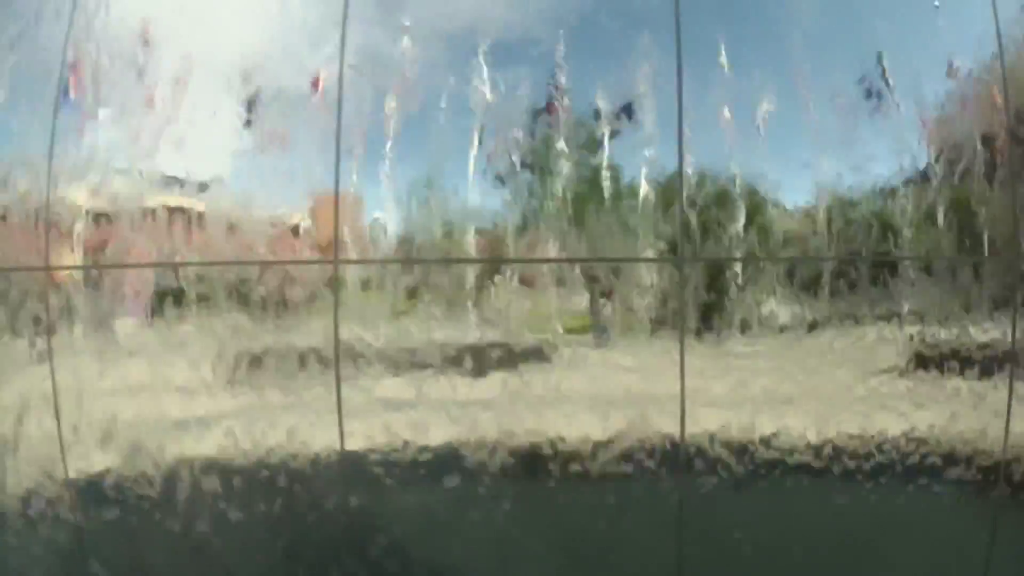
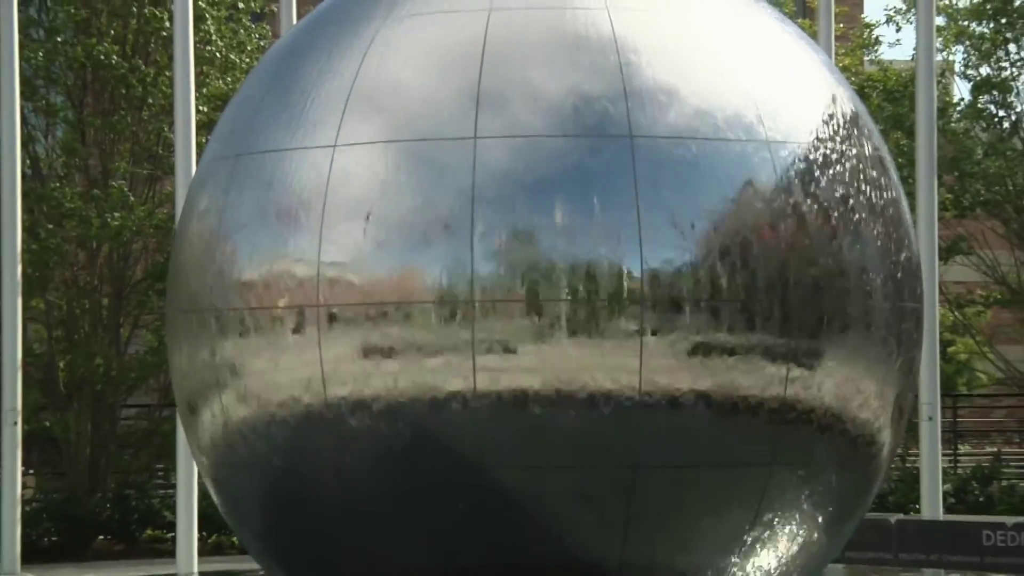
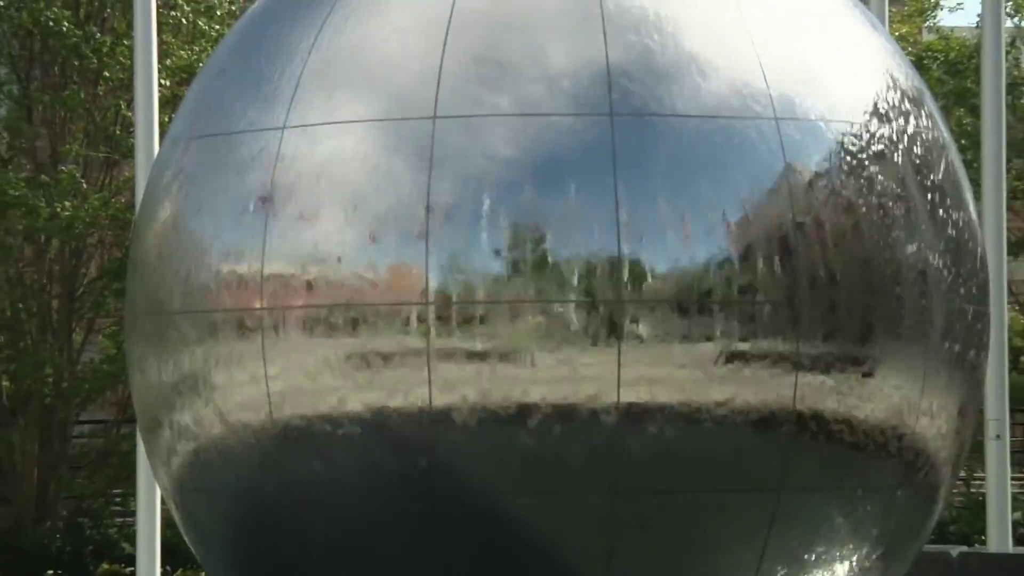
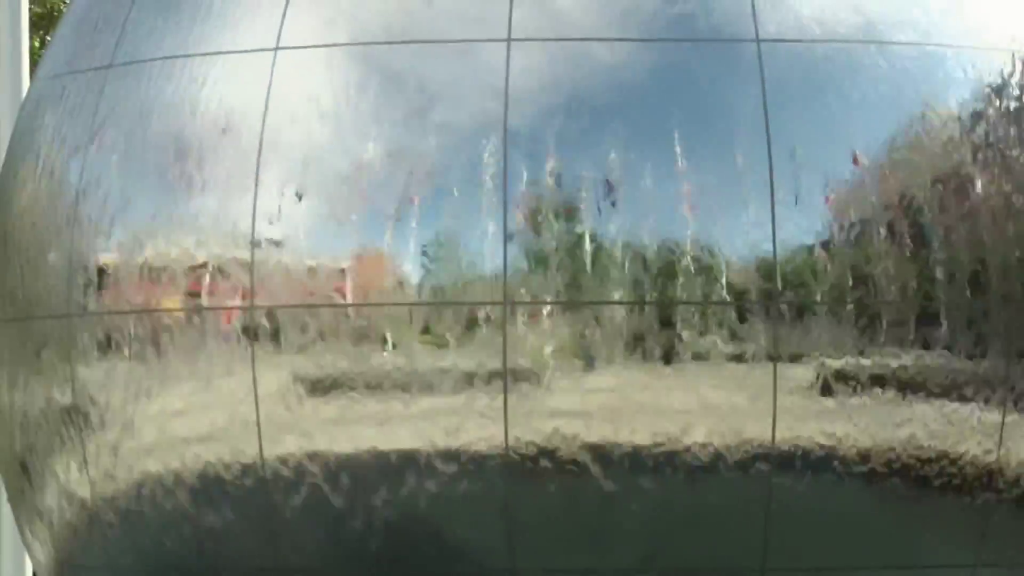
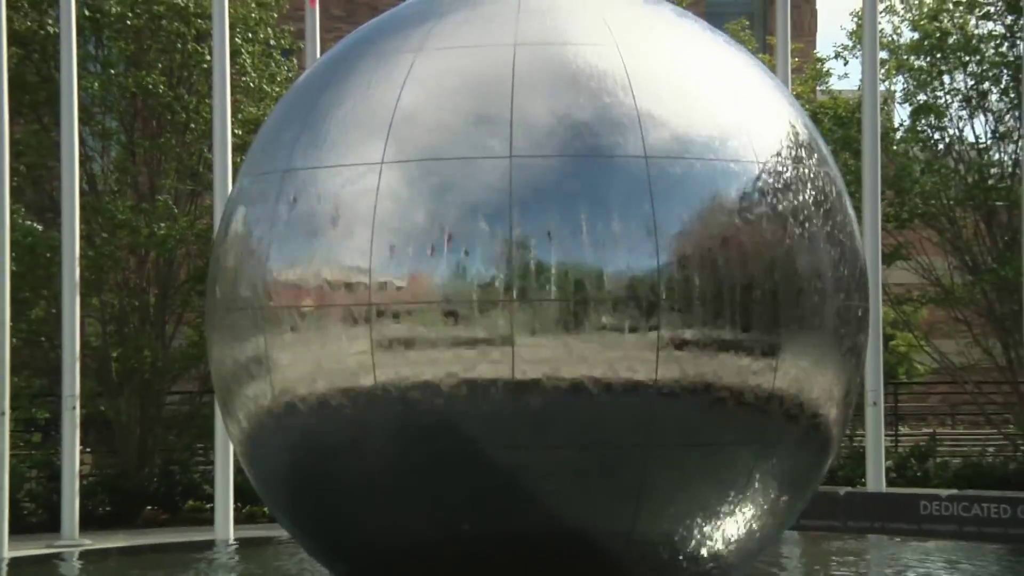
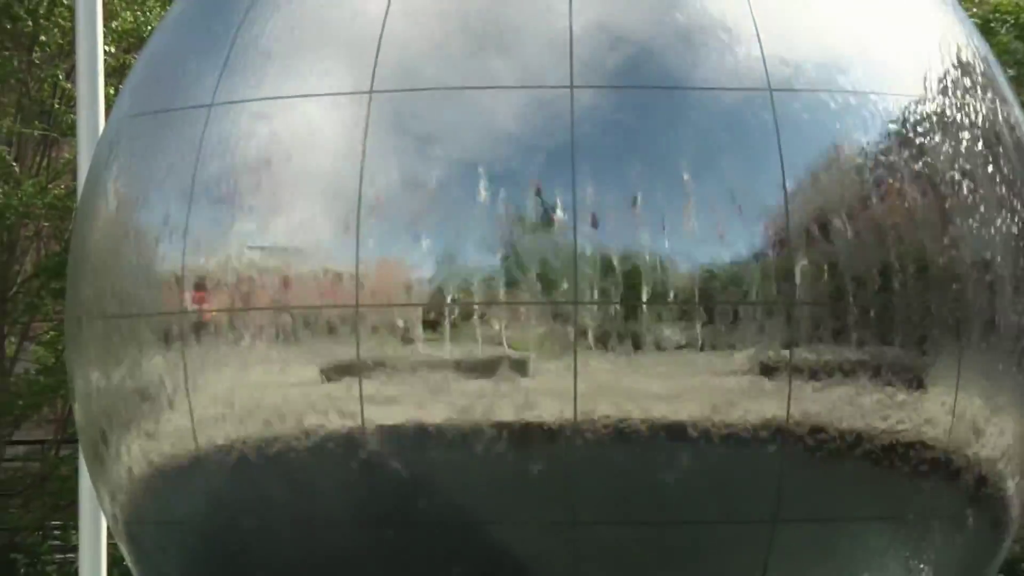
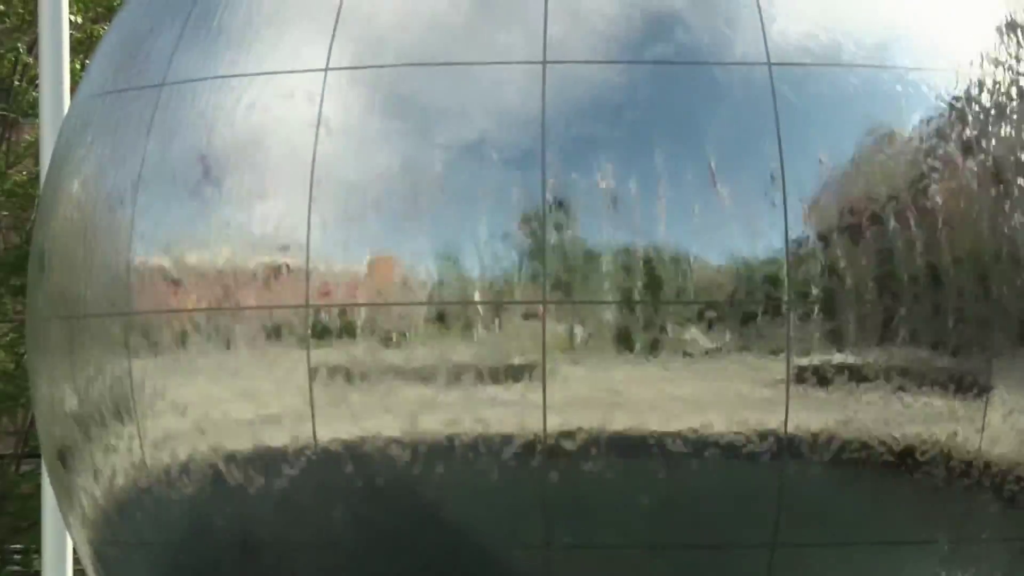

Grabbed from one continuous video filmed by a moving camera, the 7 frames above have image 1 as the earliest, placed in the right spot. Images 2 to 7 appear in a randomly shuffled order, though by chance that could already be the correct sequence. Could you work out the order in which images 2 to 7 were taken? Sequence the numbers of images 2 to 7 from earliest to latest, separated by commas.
4, 7, 6, 3, 2, 5
